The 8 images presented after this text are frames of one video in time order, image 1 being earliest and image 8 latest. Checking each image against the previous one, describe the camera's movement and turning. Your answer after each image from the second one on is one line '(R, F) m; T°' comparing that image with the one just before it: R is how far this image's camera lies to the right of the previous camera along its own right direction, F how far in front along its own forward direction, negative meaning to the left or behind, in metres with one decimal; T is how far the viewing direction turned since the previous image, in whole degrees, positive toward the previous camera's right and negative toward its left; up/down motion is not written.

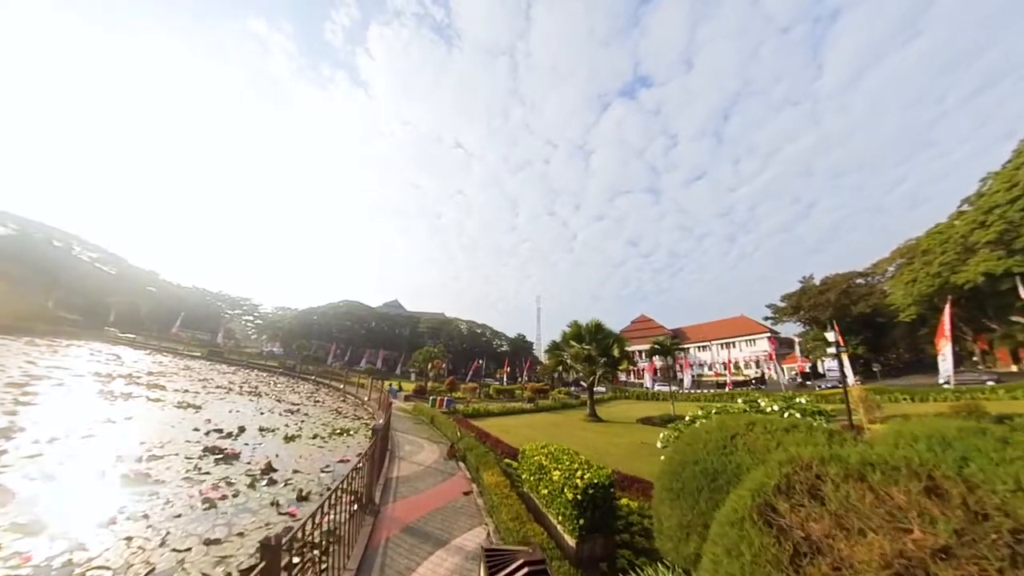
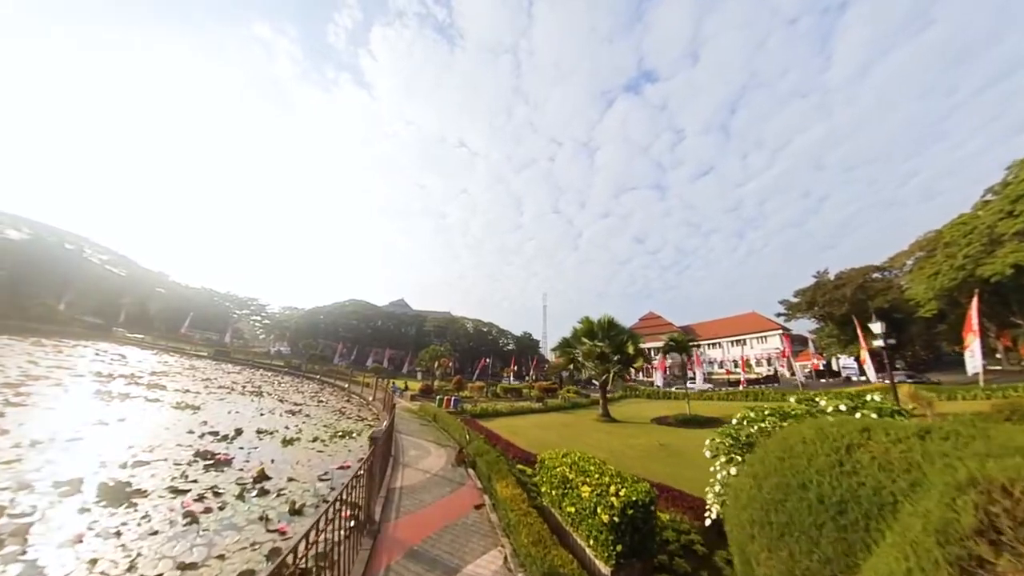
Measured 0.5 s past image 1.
(-0.1, +0.8) m; -1°
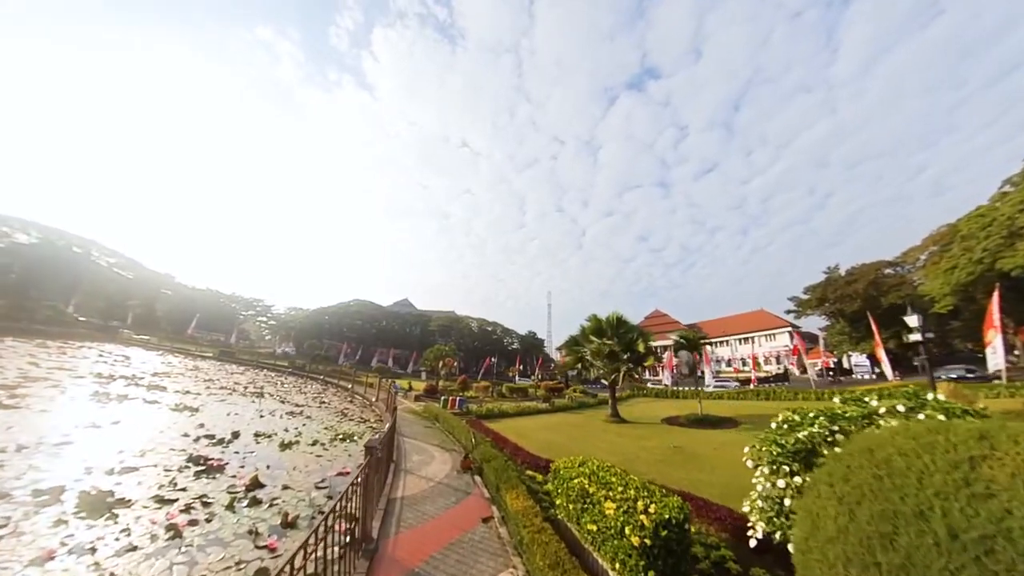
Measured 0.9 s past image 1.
(-0.1, +0.6) m; -1°
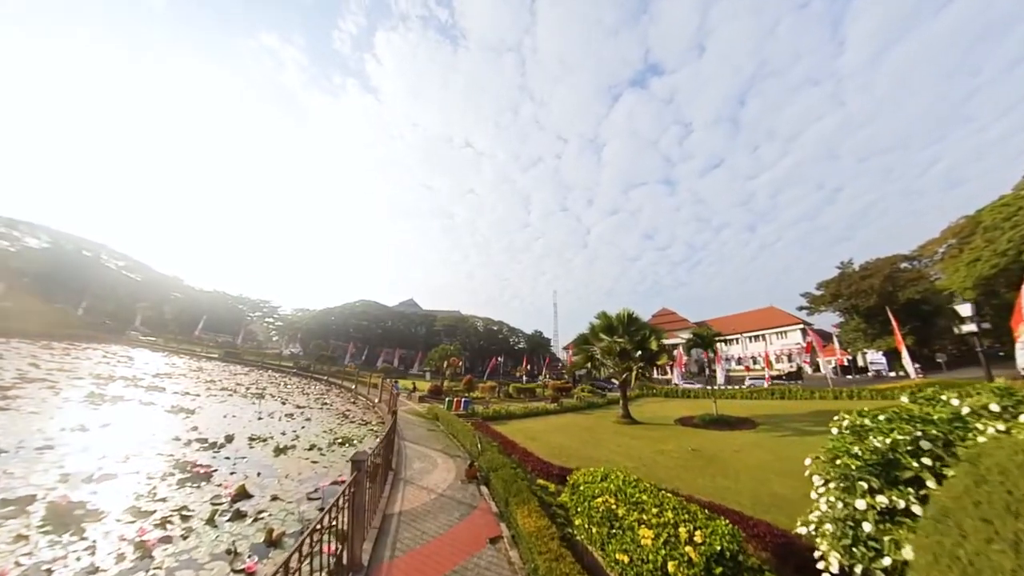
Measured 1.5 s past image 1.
(-0.1, +0.7) m; -1°
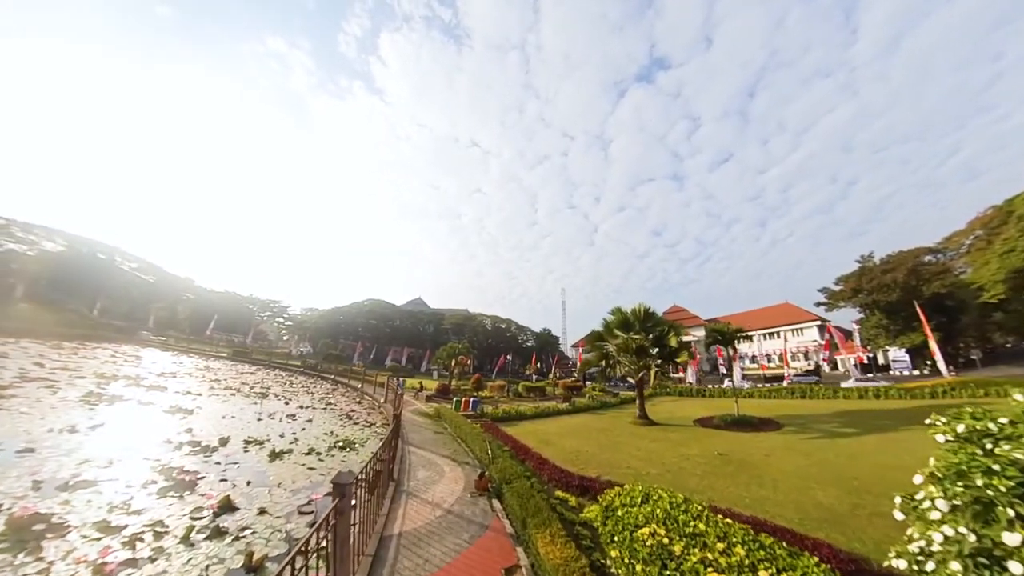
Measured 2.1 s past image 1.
(-0.1, +0.8) m; -1°
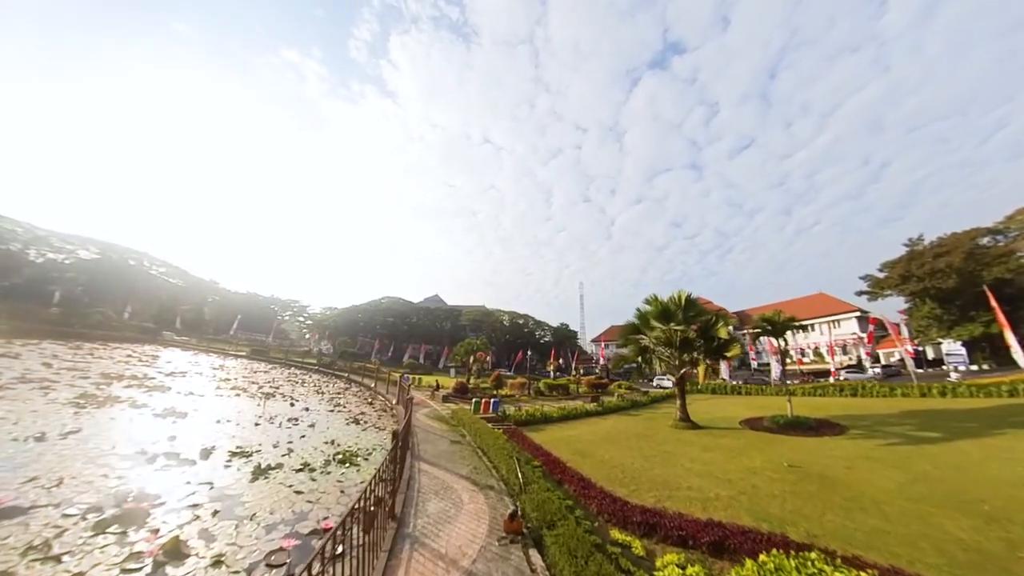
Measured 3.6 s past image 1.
(-0.3, +1.8) m; -2°
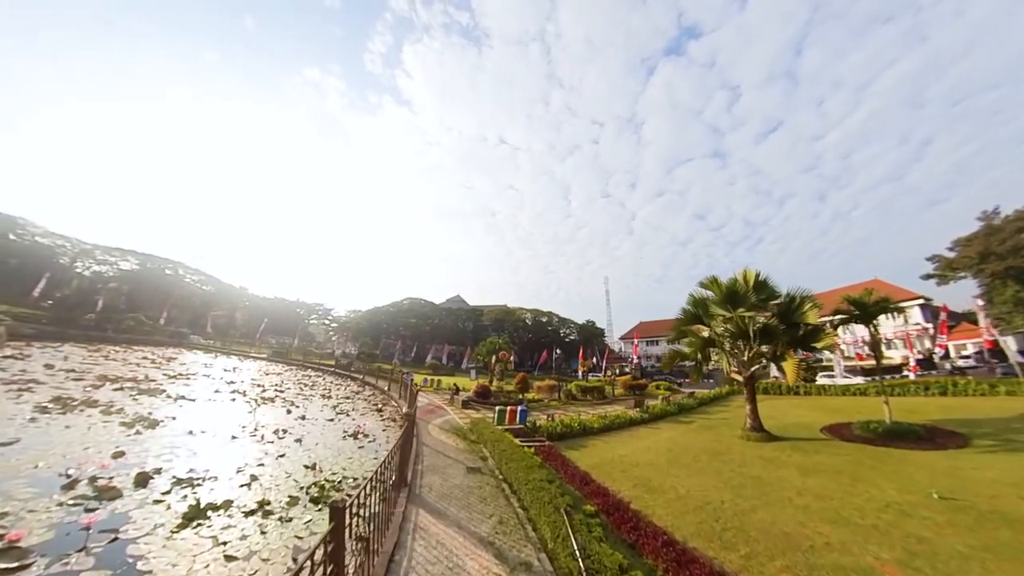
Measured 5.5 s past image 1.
(-0.2, +2.6) m; -3°
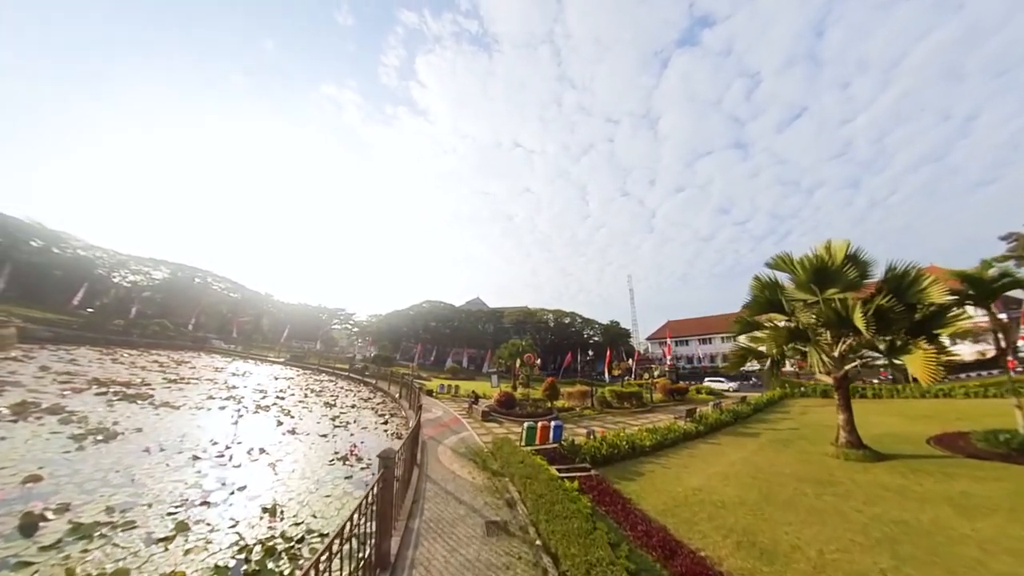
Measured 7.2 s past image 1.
(-0.2, +2.4) m; -2°
